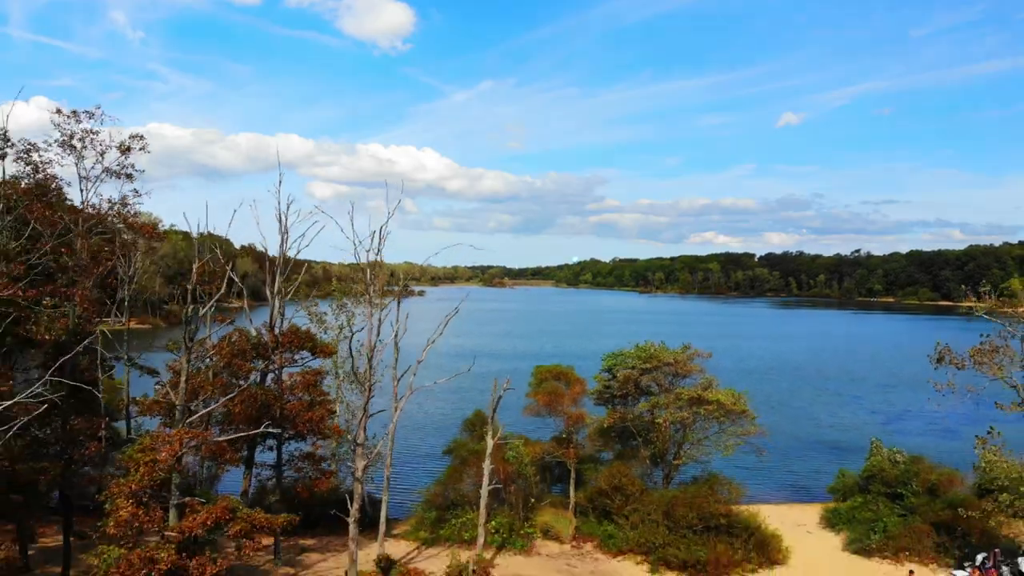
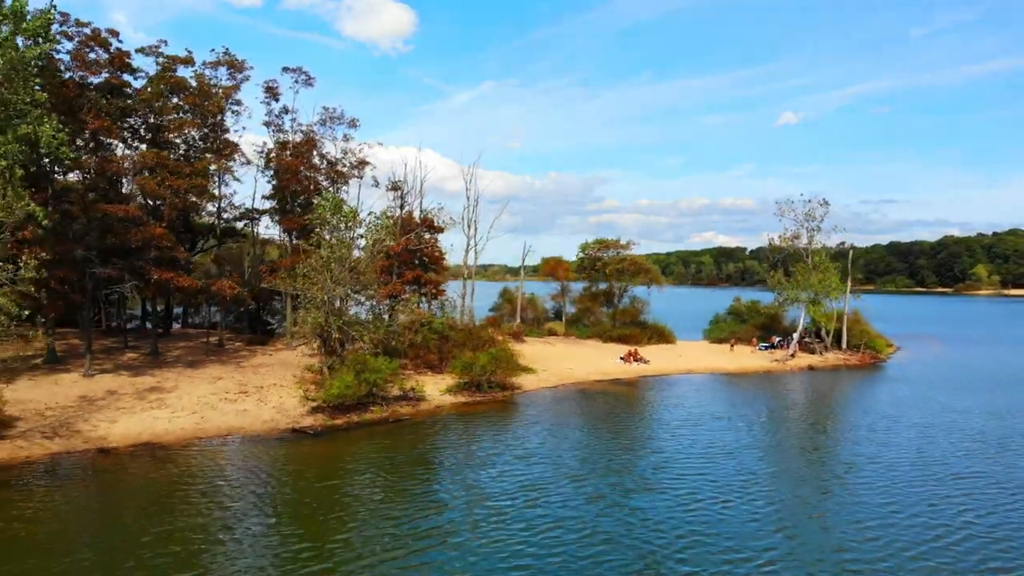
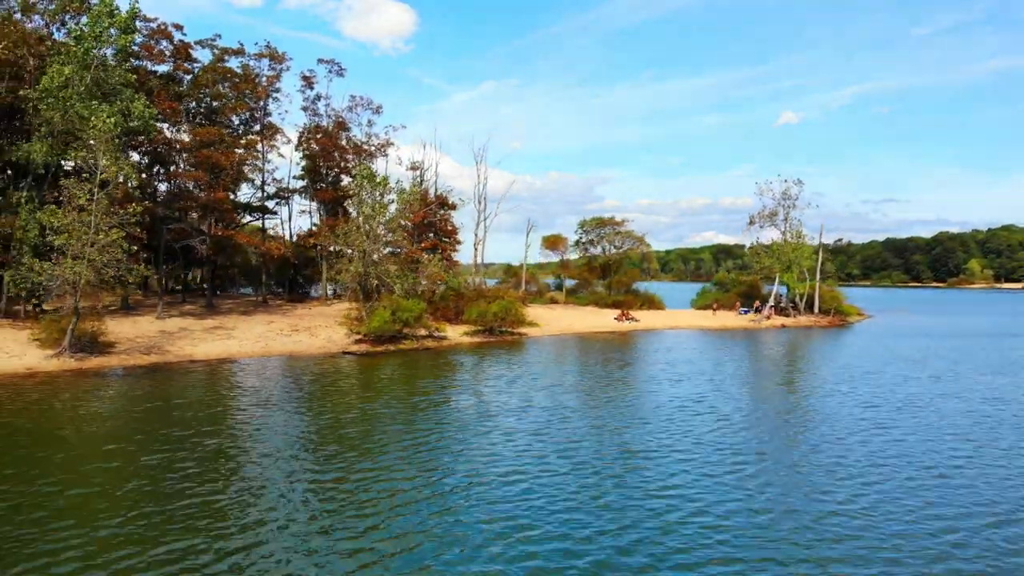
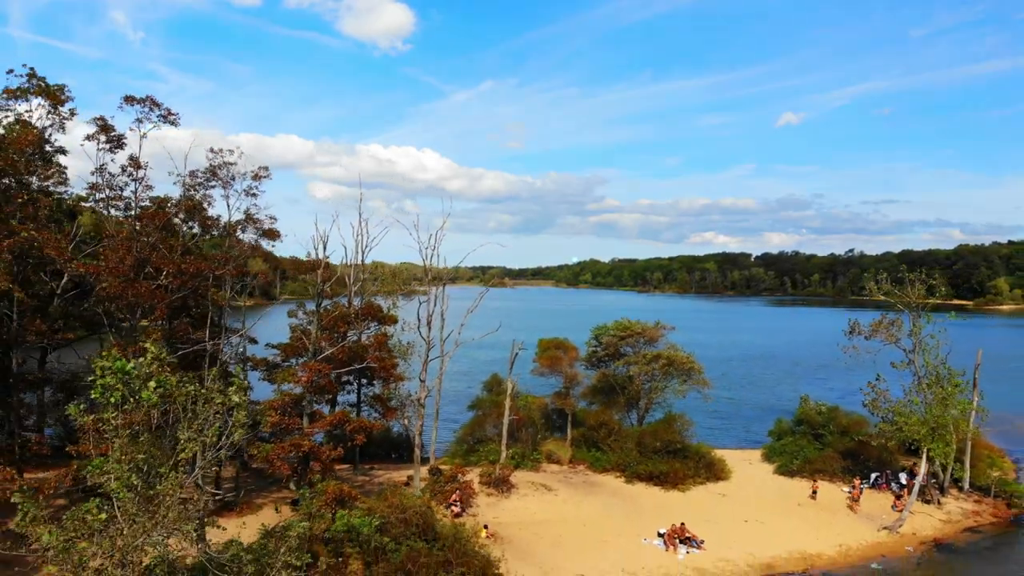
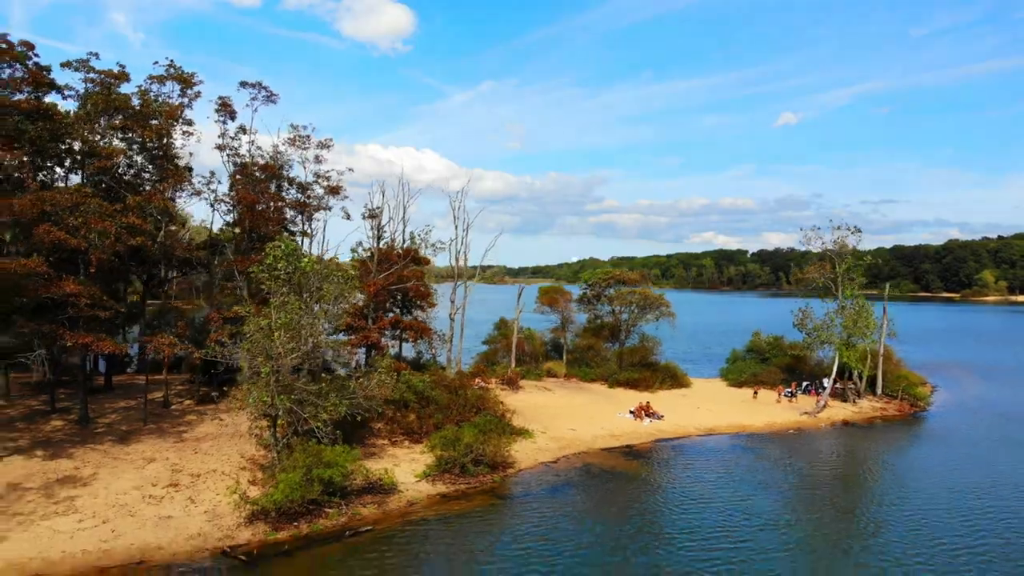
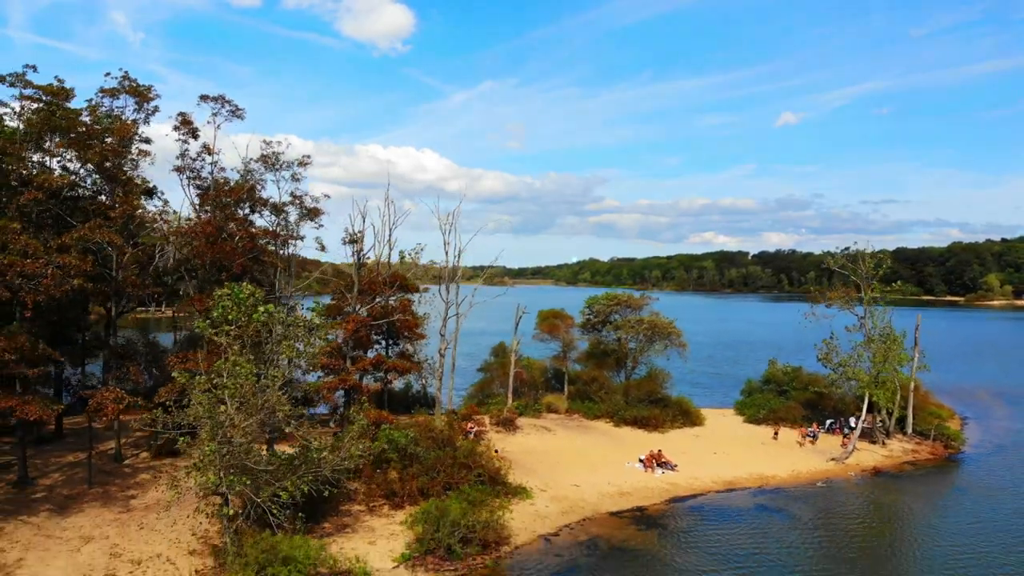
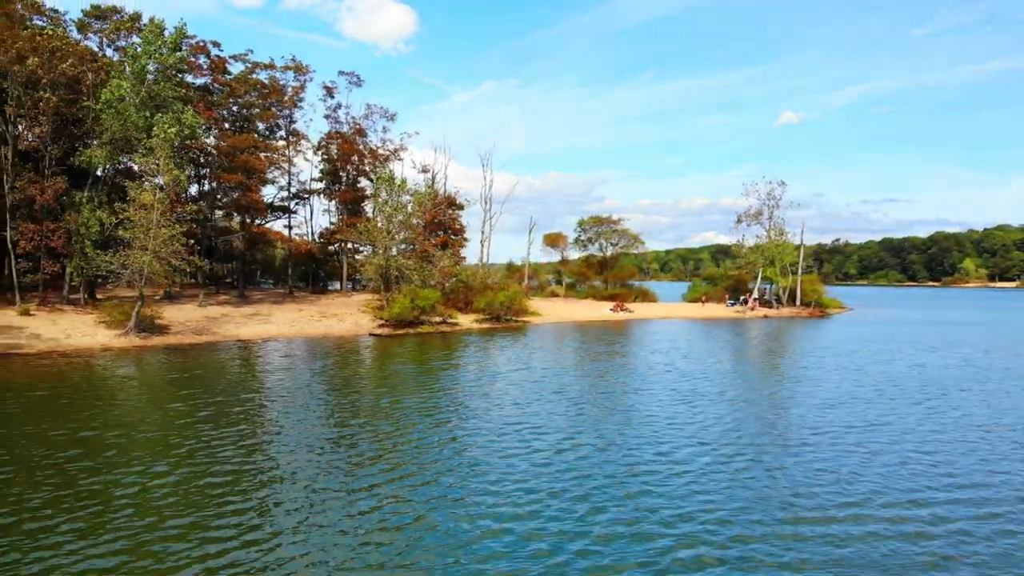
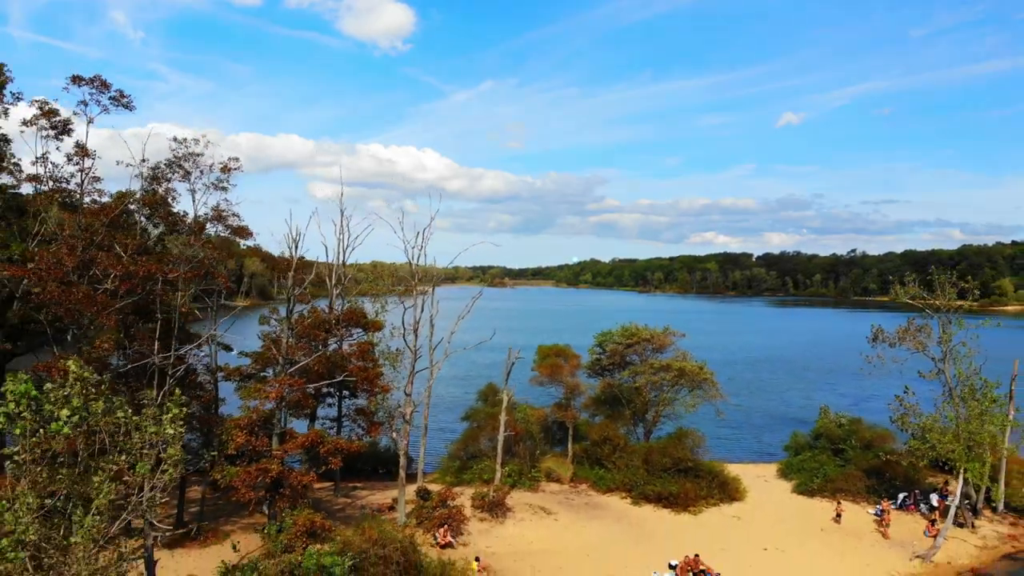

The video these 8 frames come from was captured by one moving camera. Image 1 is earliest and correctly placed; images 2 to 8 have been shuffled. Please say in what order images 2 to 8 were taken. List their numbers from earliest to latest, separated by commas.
8, 4, 6, 5, 2, 3, 7
